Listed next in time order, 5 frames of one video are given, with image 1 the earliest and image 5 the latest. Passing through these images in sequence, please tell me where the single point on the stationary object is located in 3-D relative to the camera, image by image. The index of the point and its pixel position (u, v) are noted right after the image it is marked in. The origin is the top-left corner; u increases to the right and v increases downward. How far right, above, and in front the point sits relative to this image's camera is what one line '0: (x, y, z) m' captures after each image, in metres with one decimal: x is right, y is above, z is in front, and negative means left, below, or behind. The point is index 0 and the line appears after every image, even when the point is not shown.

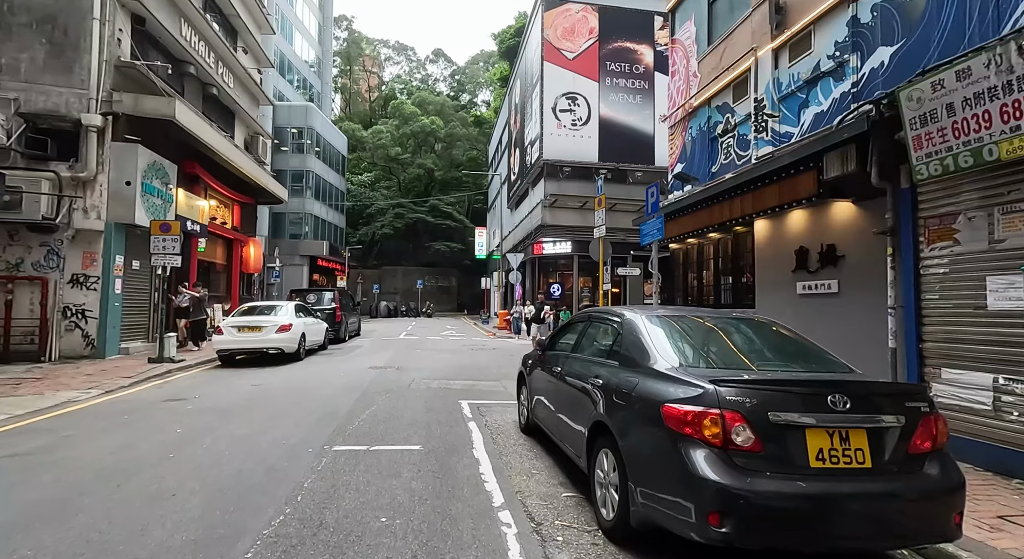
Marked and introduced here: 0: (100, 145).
0: (-10.1, +3.3, +13.6) m
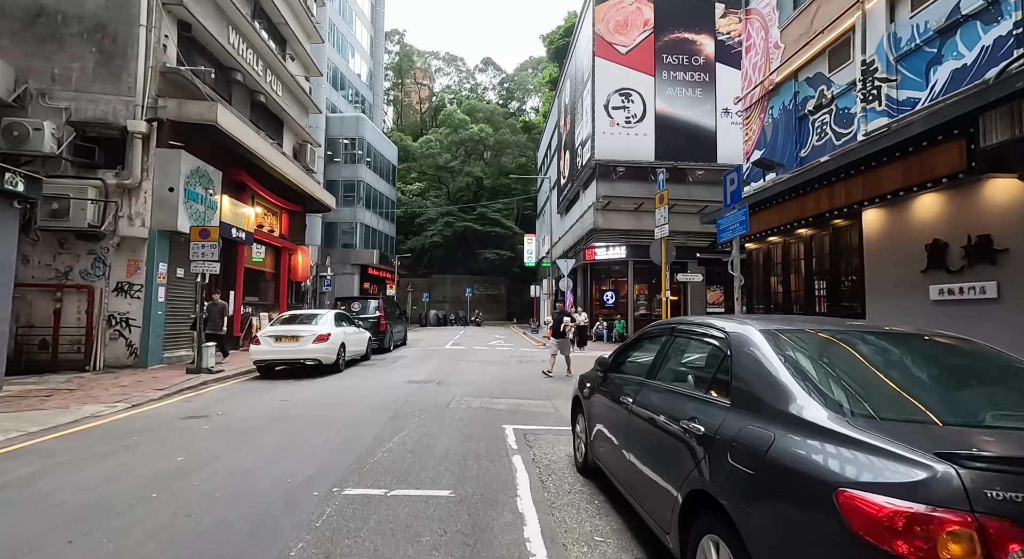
0: (-8.9, +3.1, +13.4) m
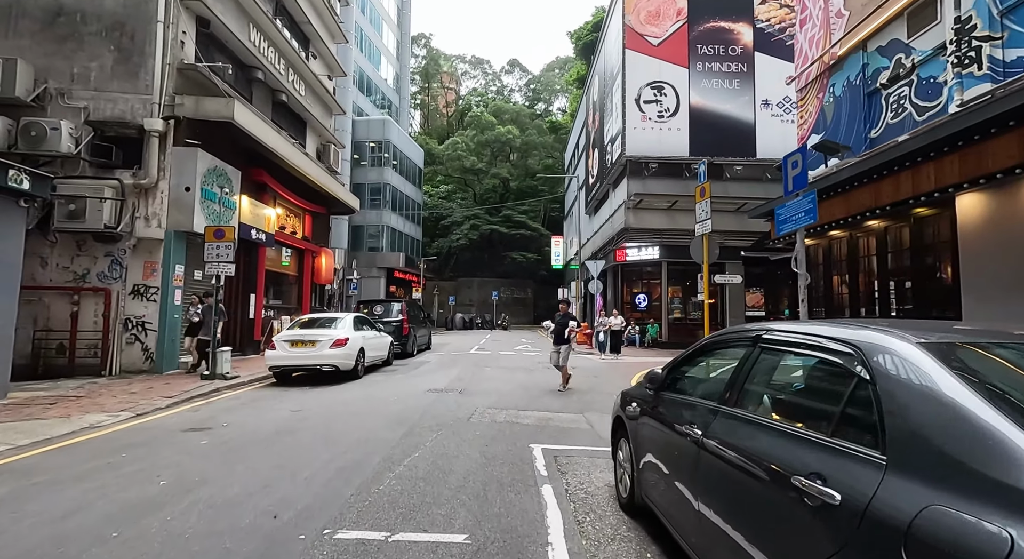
0: (-8.2, +3.0, +13.1) m
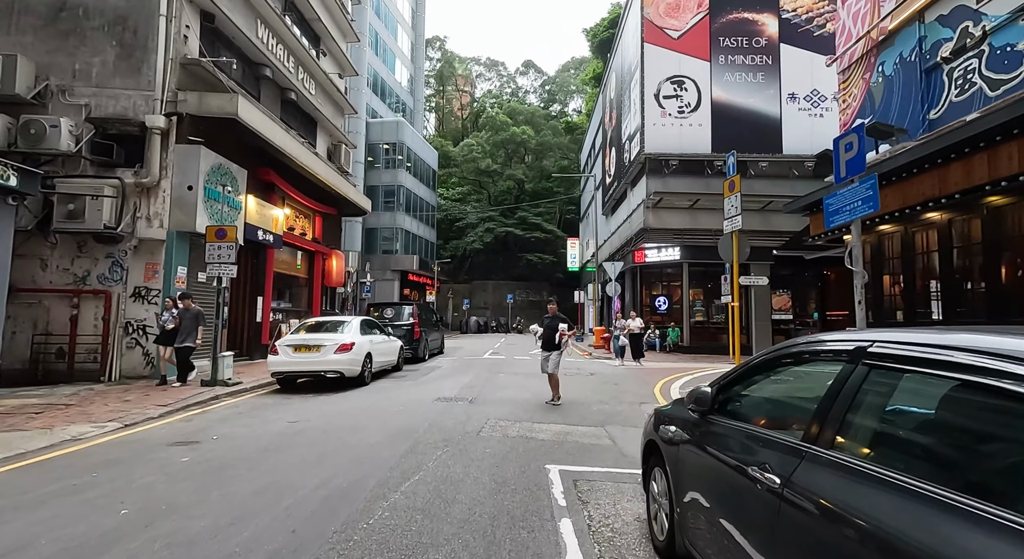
0: (-7.9, +3.0, +12.6) m
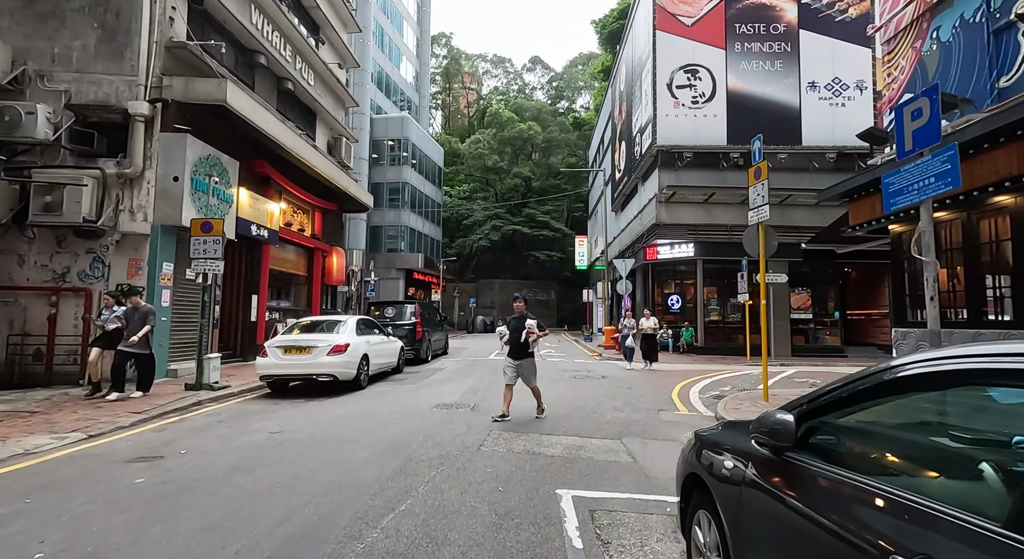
0: (-7.8, +3.1, +11.9) m
